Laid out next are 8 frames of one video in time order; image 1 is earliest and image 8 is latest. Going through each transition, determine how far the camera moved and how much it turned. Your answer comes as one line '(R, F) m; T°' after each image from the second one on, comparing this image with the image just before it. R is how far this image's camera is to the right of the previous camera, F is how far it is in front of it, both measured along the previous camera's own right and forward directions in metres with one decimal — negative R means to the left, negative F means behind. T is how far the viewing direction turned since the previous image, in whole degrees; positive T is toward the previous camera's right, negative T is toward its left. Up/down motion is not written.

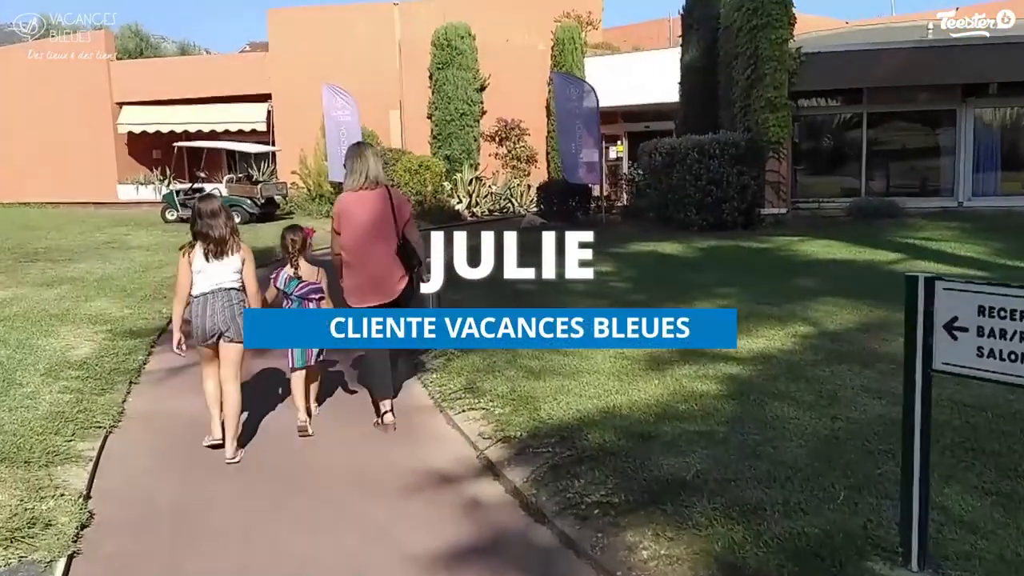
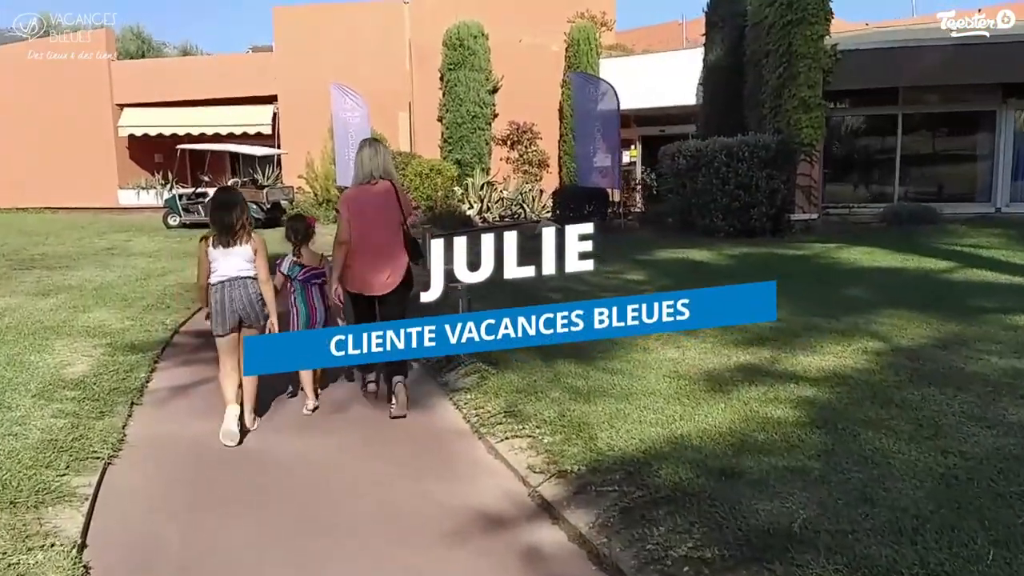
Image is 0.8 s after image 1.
(-0.3, +0.6) m; 0°
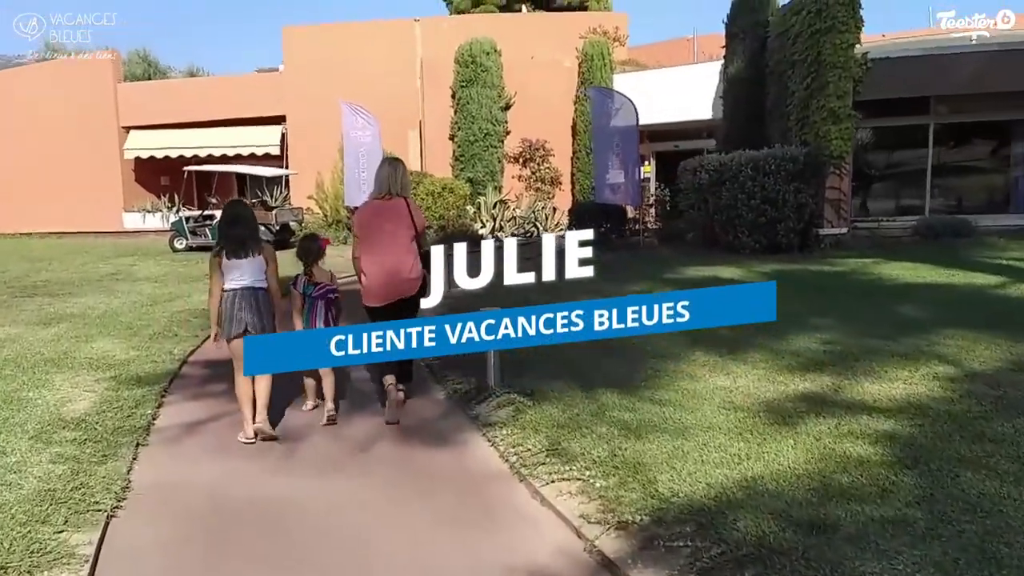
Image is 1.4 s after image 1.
(-0.2, +0.5) m; 0°
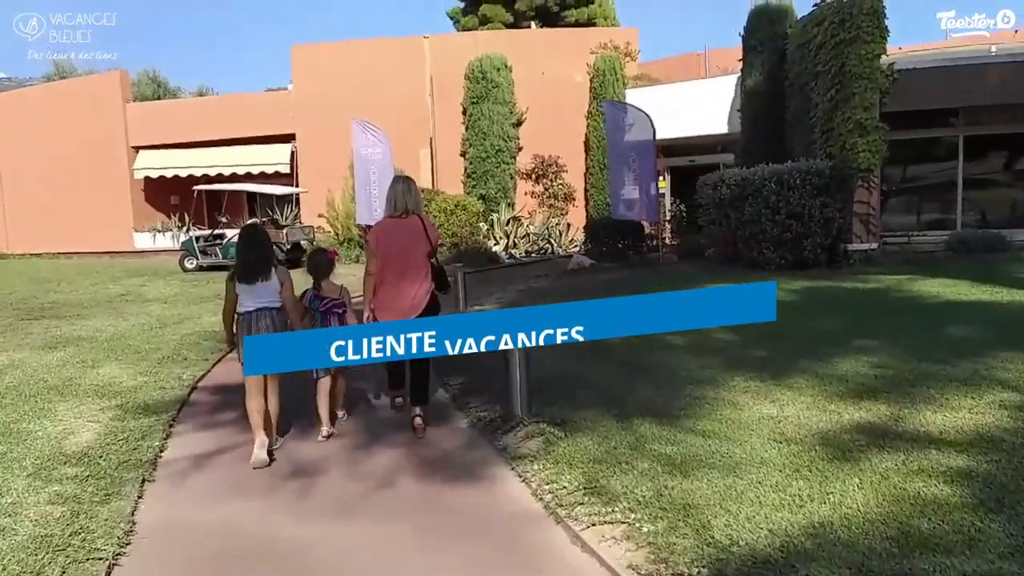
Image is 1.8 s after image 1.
(-0.1, +0.4) m; -1°
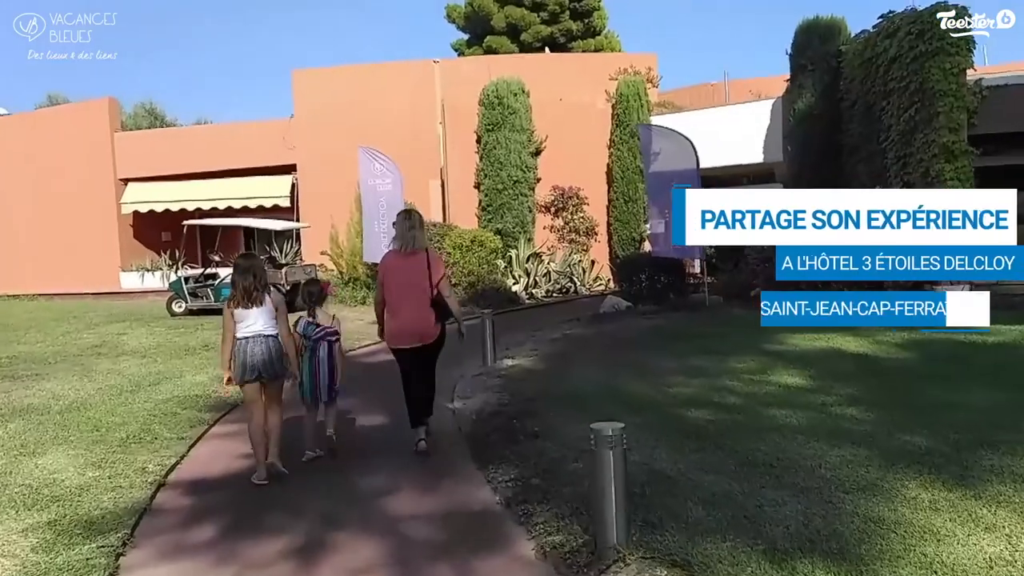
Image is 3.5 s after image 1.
(-0.5, +1.7) m; 0°
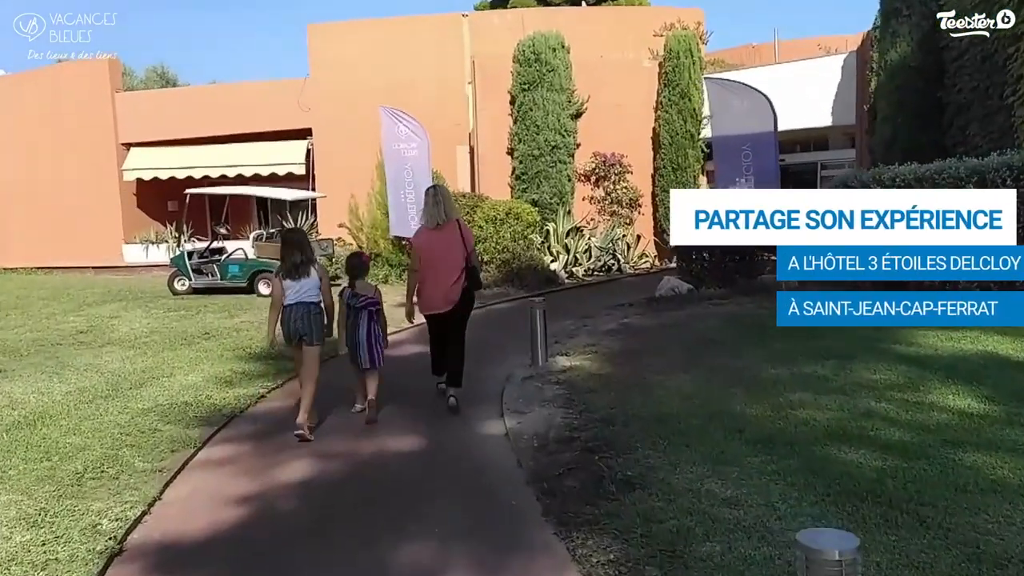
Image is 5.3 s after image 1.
(-0.4, +1.8) m; -1°
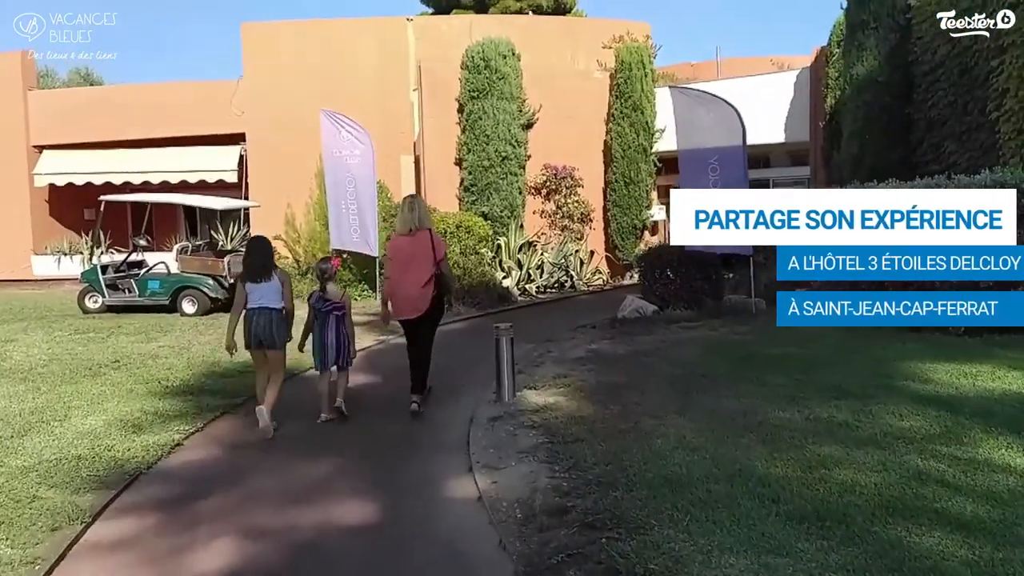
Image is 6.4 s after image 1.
(-0.3, +1.1) m; +5°
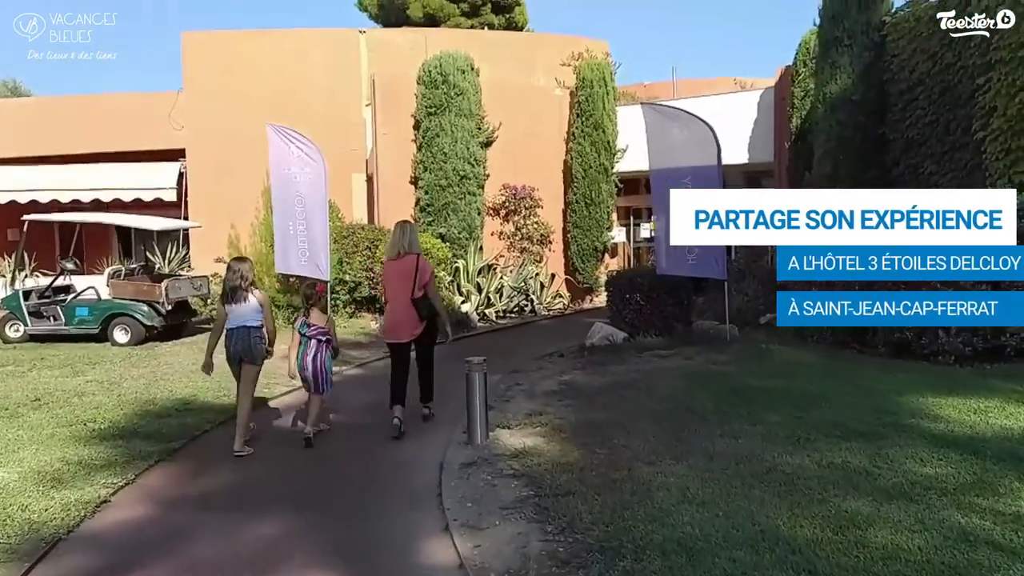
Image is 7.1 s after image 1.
(-0.2, +0.7) m; +4°
